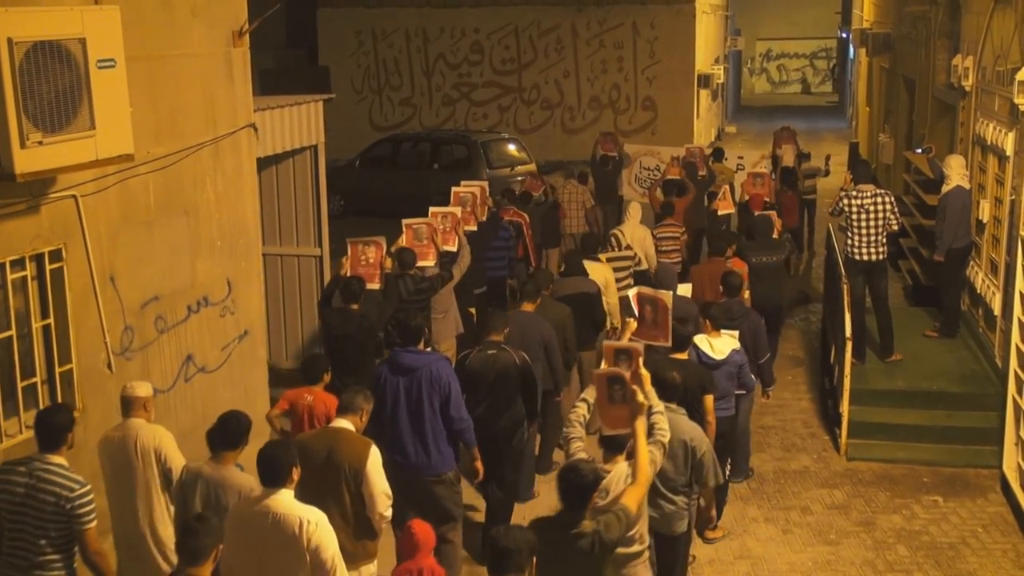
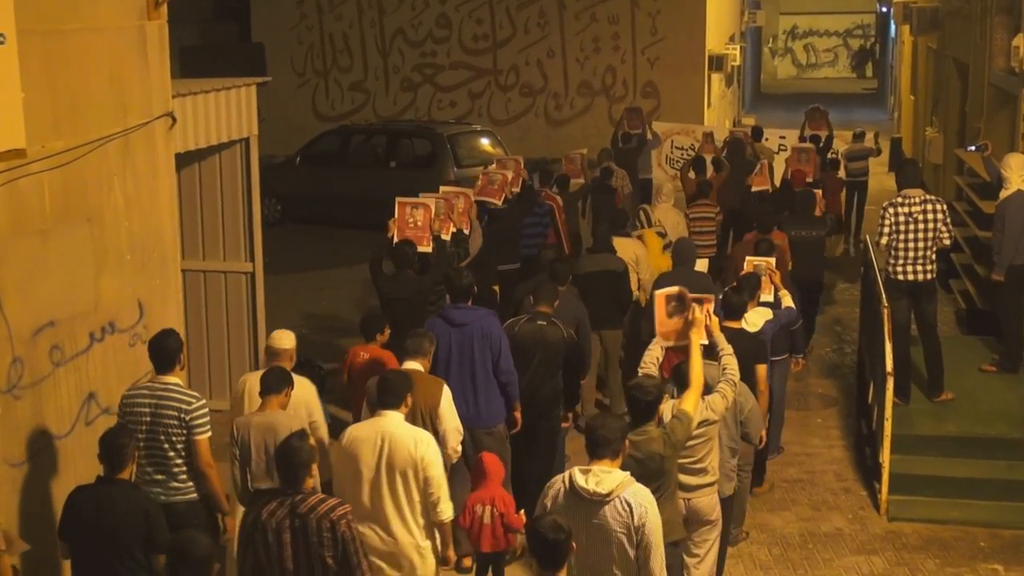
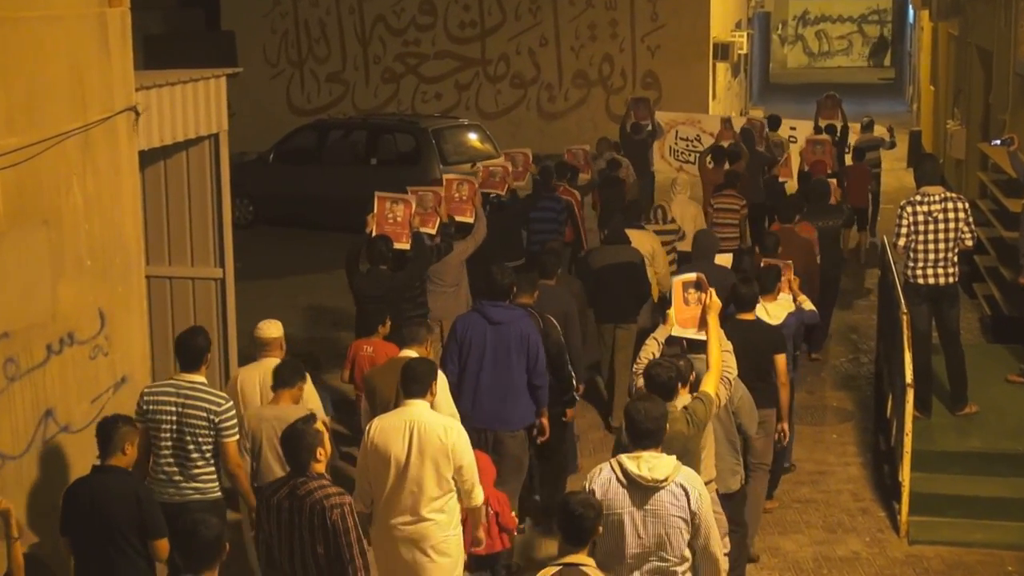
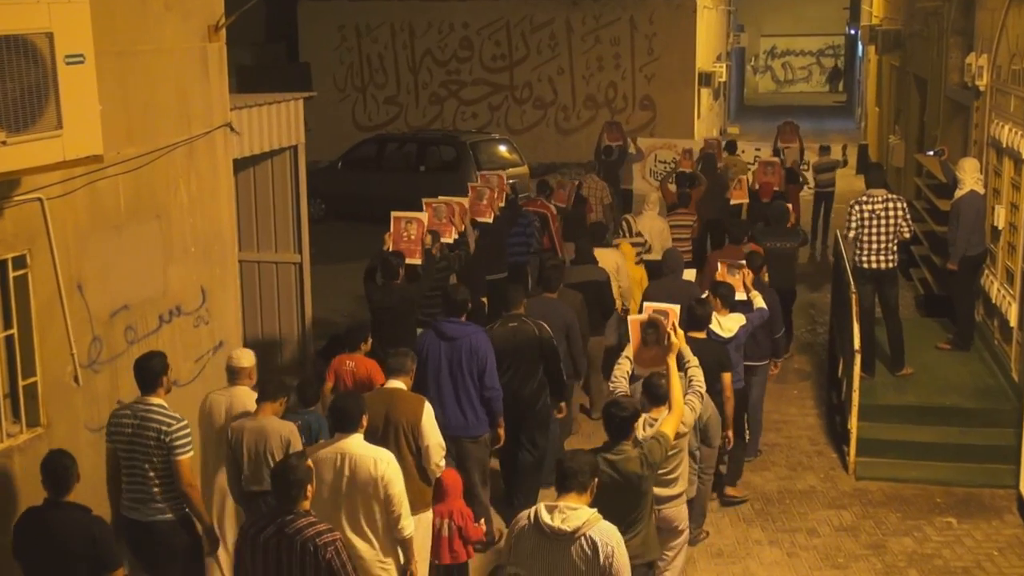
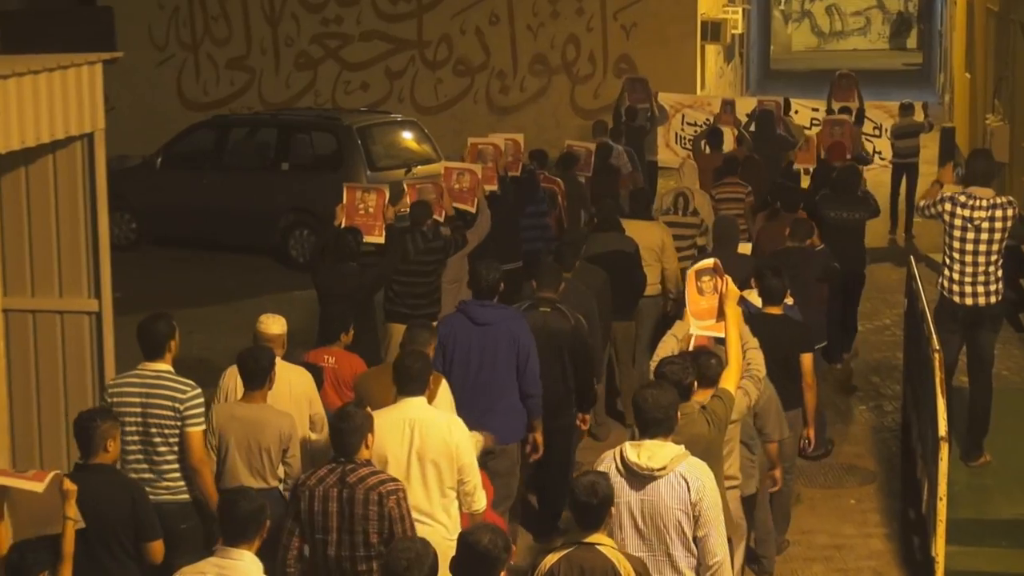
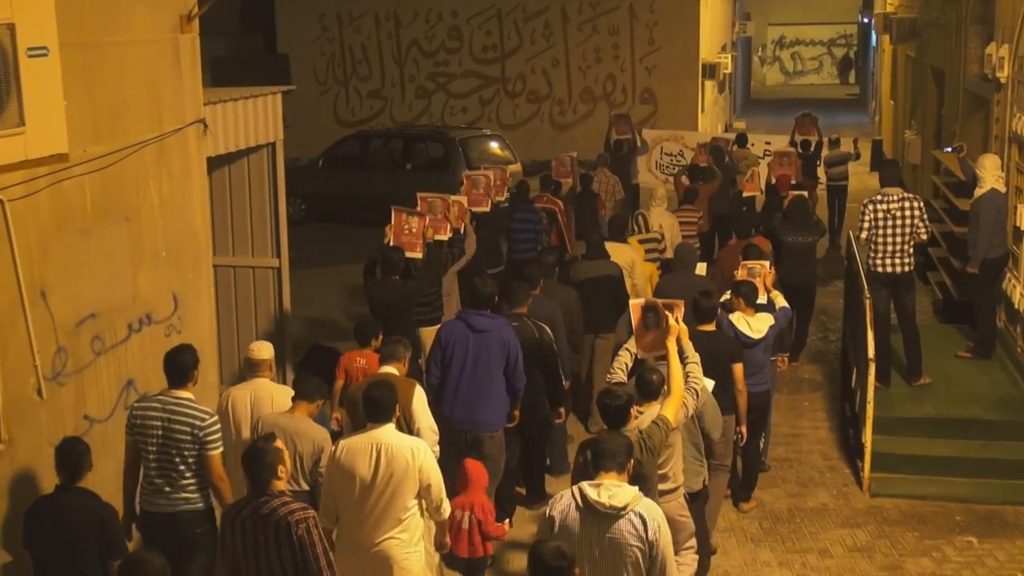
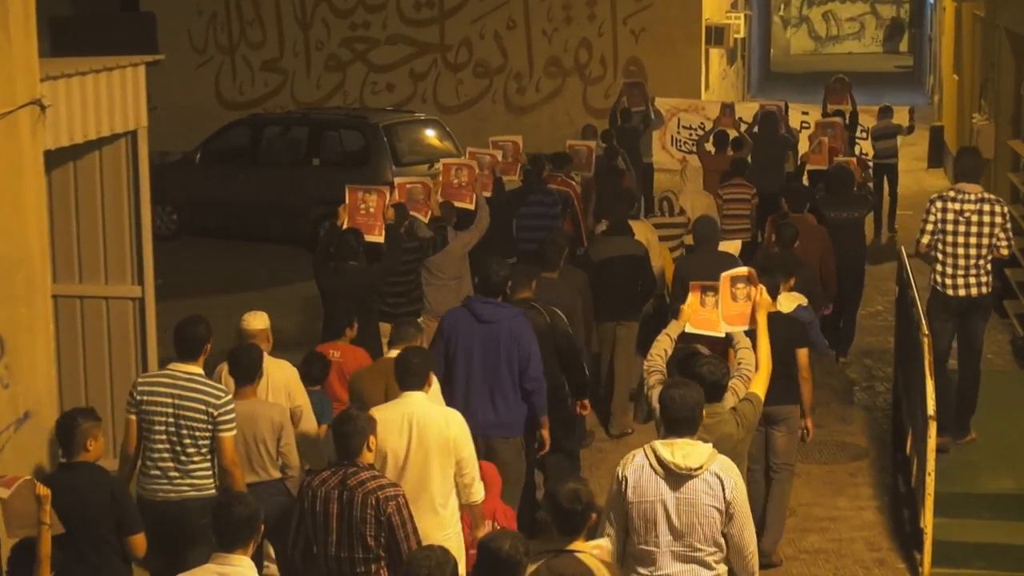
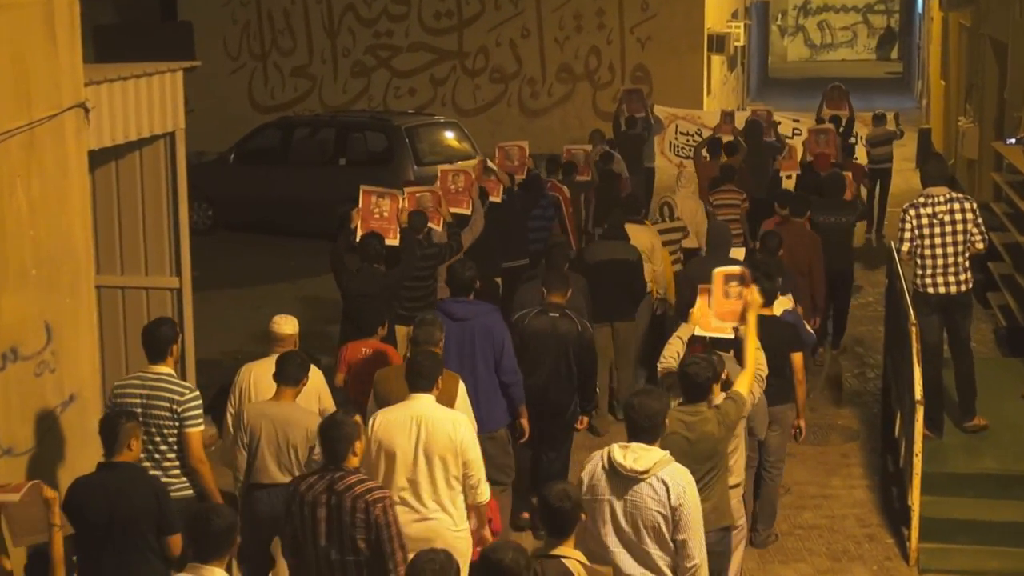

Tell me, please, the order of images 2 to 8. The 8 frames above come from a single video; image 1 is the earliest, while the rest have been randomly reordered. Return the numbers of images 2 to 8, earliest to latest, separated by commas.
4, 6, 2, 3, 8, 7, 5
